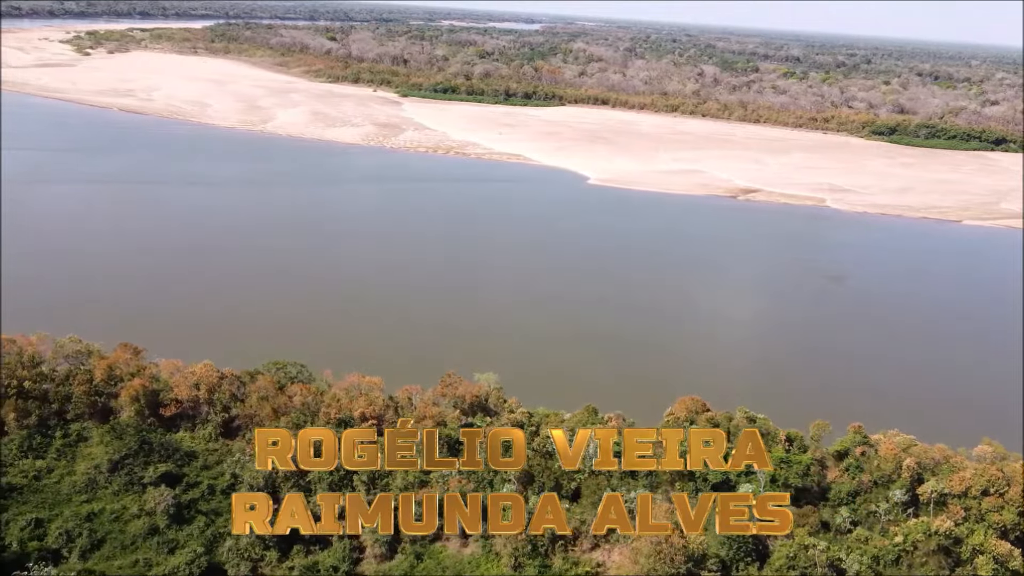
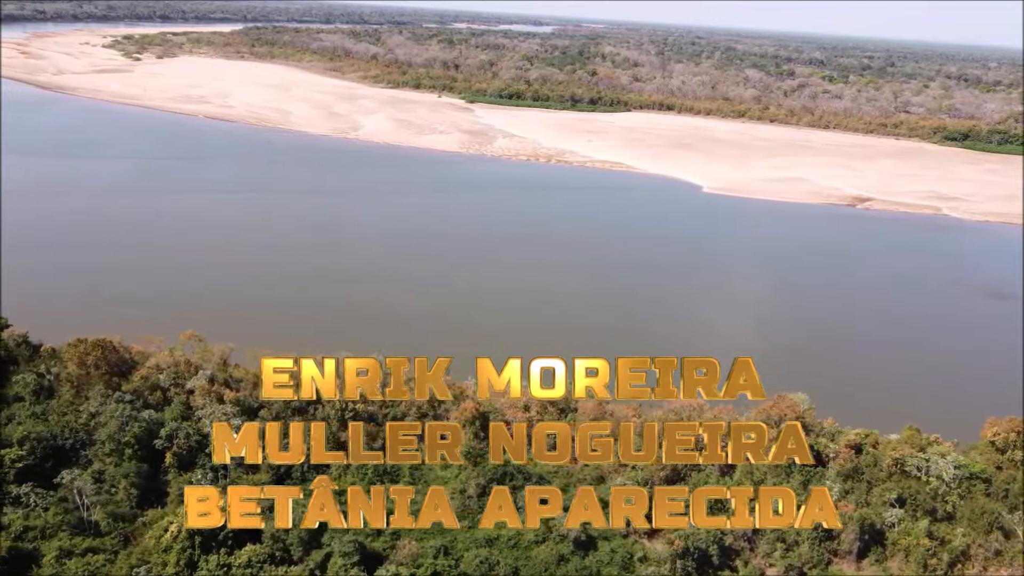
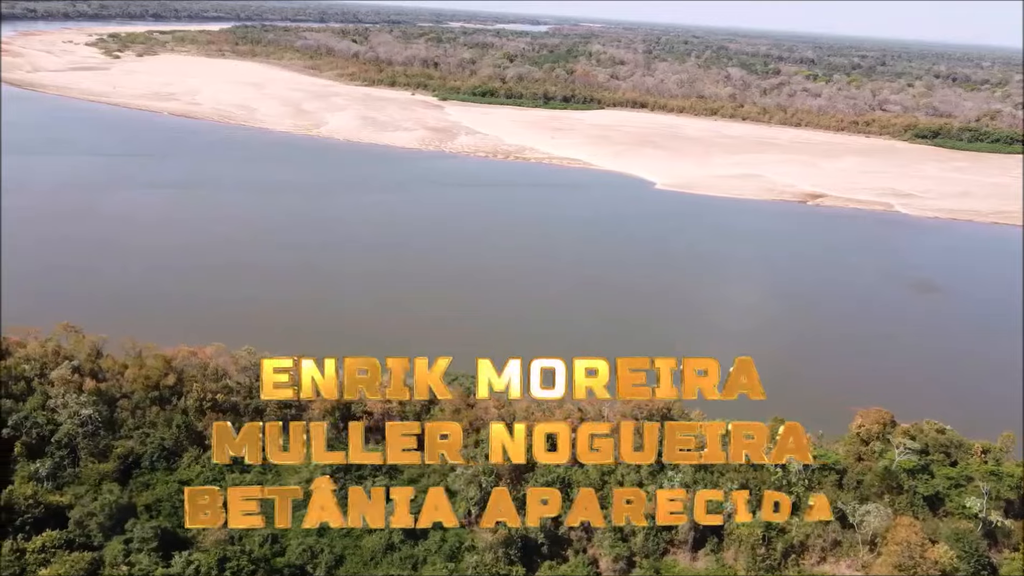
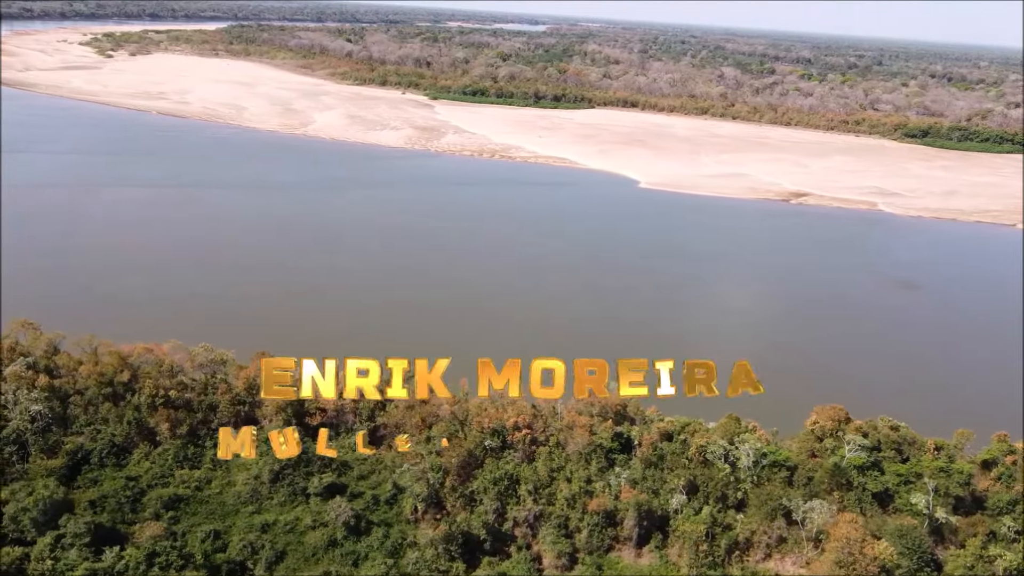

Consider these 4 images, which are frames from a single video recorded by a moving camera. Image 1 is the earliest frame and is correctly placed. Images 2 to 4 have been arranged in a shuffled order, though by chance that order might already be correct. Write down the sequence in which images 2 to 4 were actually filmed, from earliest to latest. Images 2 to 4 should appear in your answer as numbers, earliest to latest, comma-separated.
4, 3, 2
